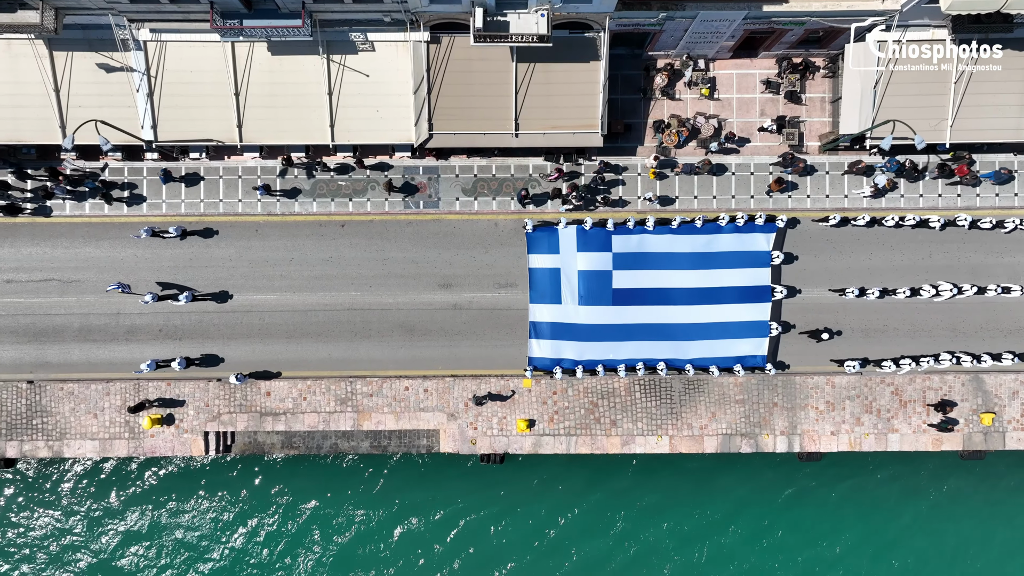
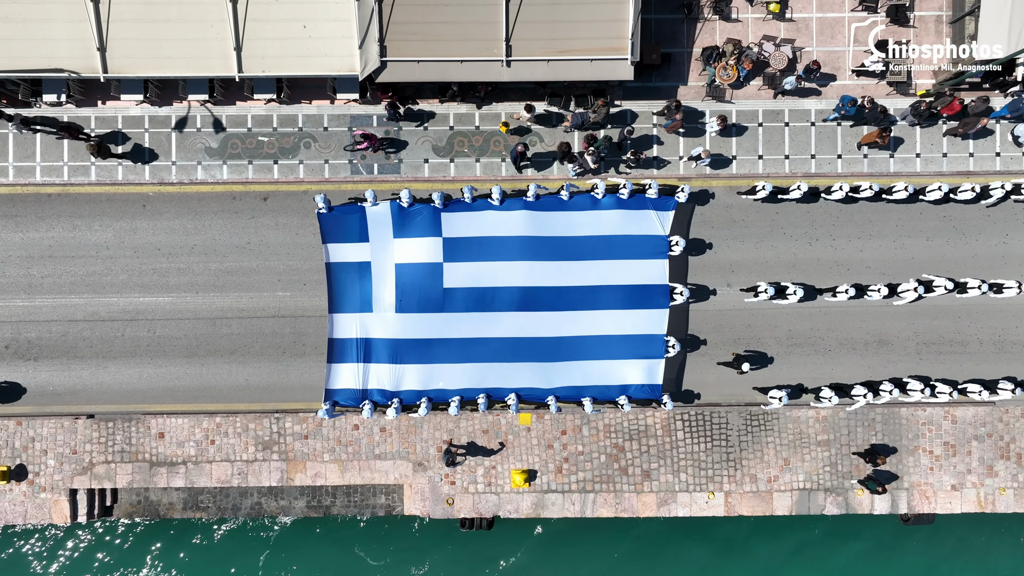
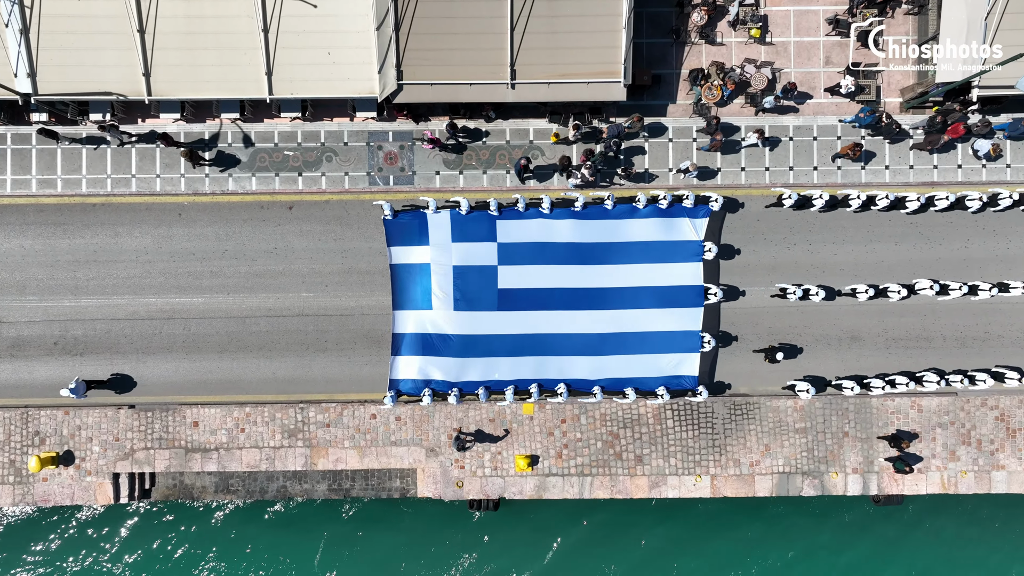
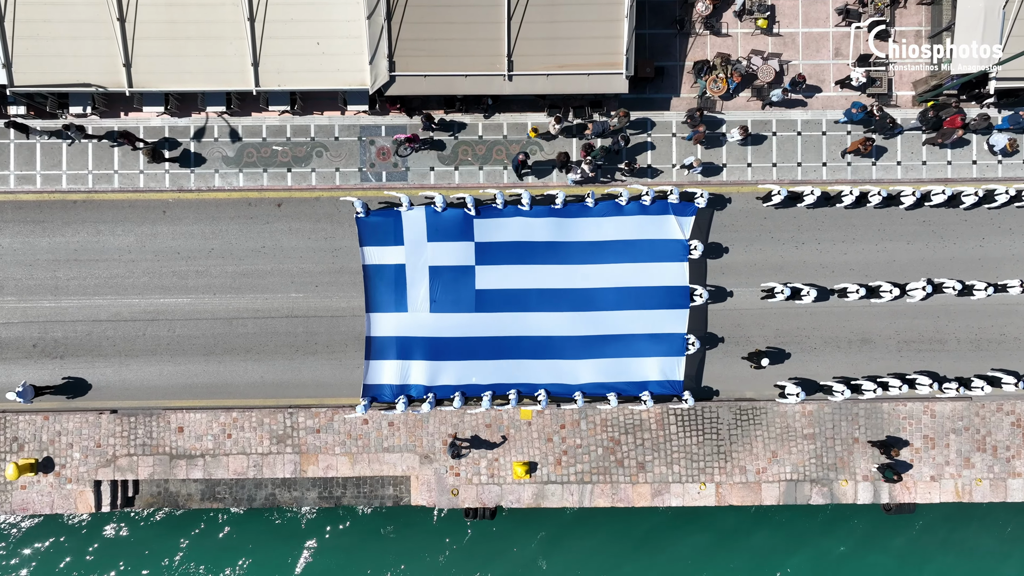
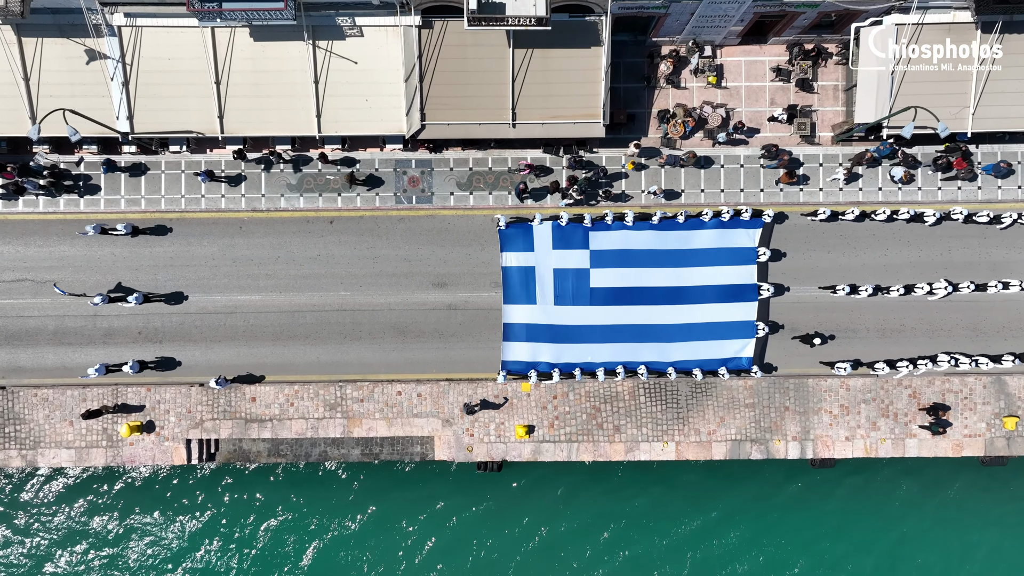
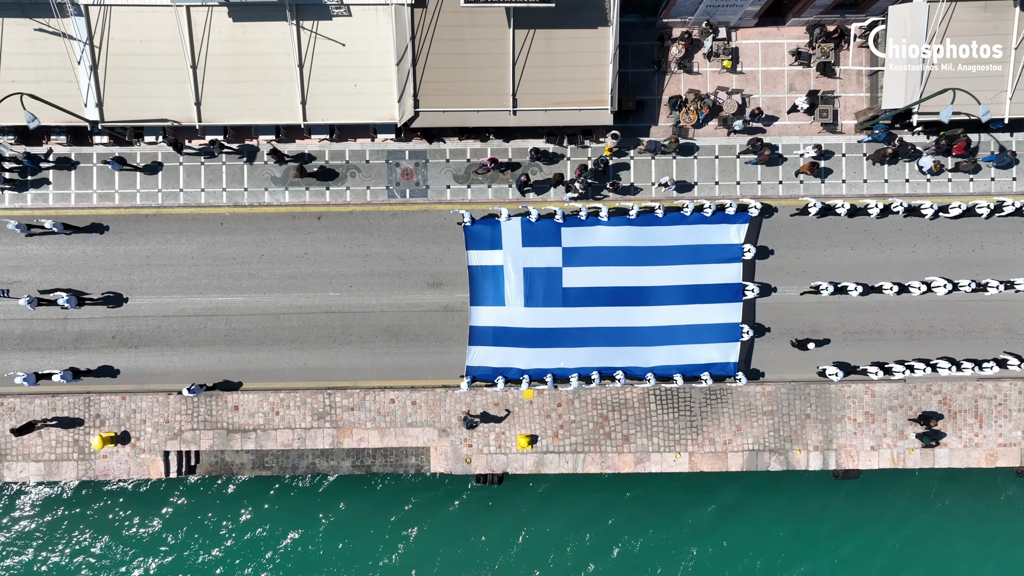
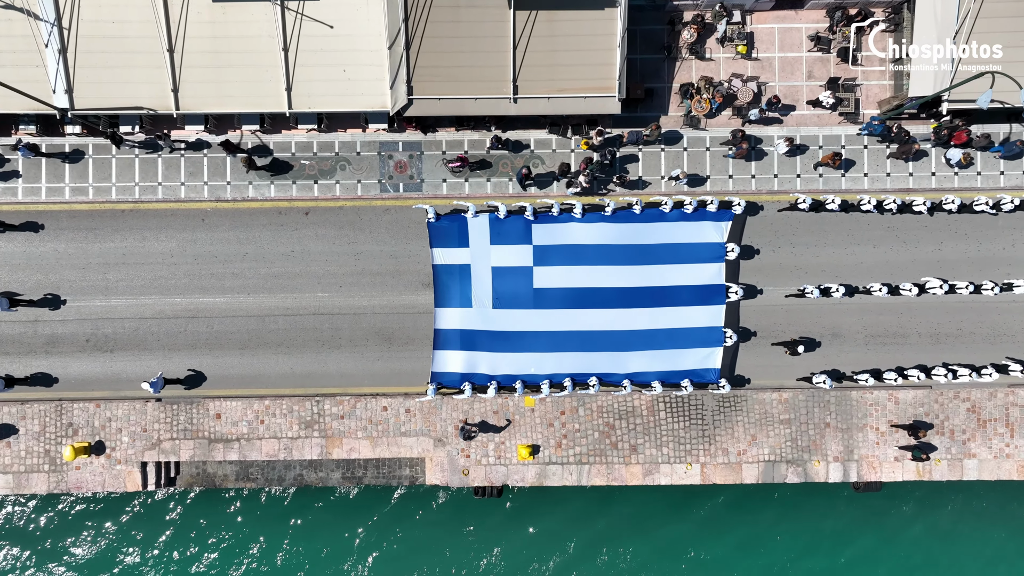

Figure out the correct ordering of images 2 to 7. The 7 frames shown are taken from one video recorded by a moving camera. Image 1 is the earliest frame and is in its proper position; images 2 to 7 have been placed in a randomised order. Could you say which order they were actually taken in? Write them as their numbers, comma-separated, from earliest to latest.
5, 6, 7, 3, 4, 2
